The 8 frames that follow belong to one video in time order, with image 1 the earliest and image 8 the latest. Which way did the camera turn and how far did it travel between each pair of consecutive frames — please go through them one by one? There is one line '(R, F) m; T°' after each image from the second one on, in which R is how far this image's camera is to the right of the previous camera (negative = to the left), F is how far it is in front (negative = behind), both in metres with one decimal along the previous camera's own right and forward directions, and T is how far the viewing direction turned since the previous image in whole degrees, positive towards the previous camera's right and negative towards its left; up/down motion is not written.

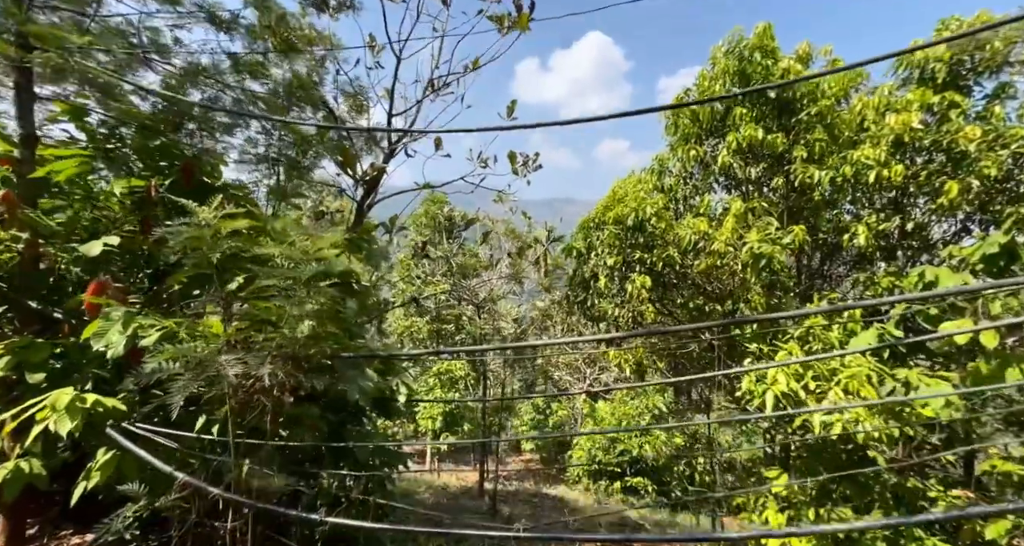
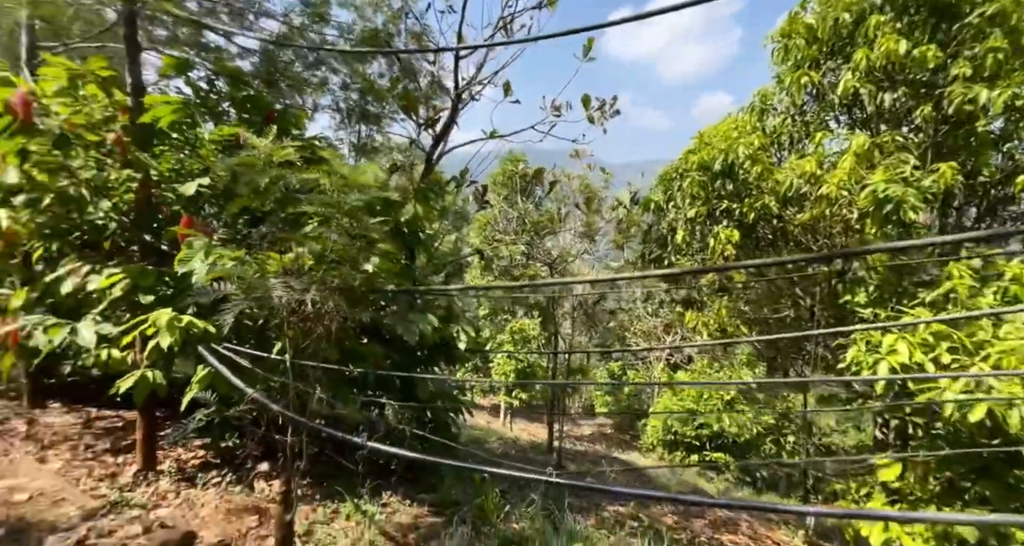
(+0.1, +0.2) m; -8°
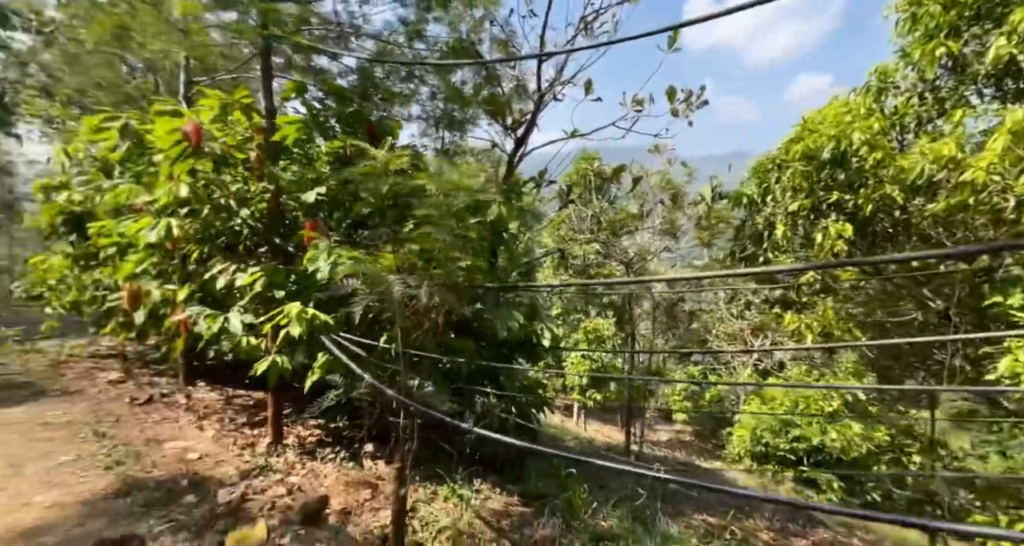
(-0.1, -0.1) m; -9°
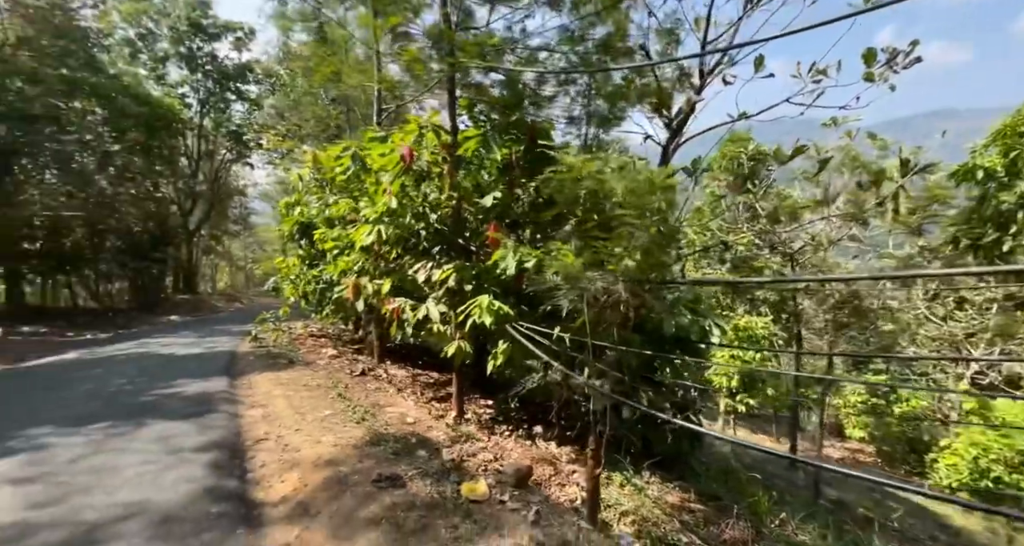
(-0.1, -0.1) m; -16°
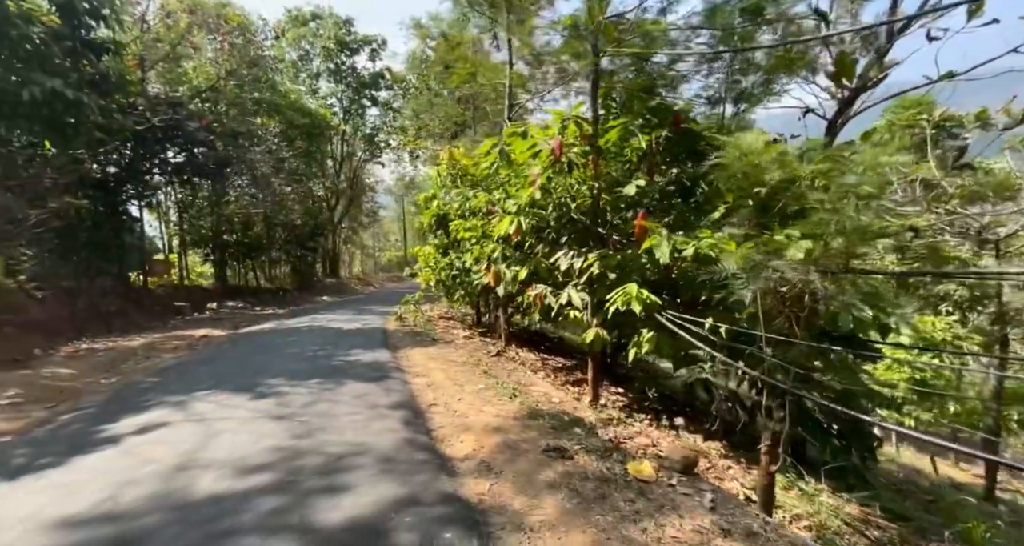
(-0.1, -0.1) m; -14°
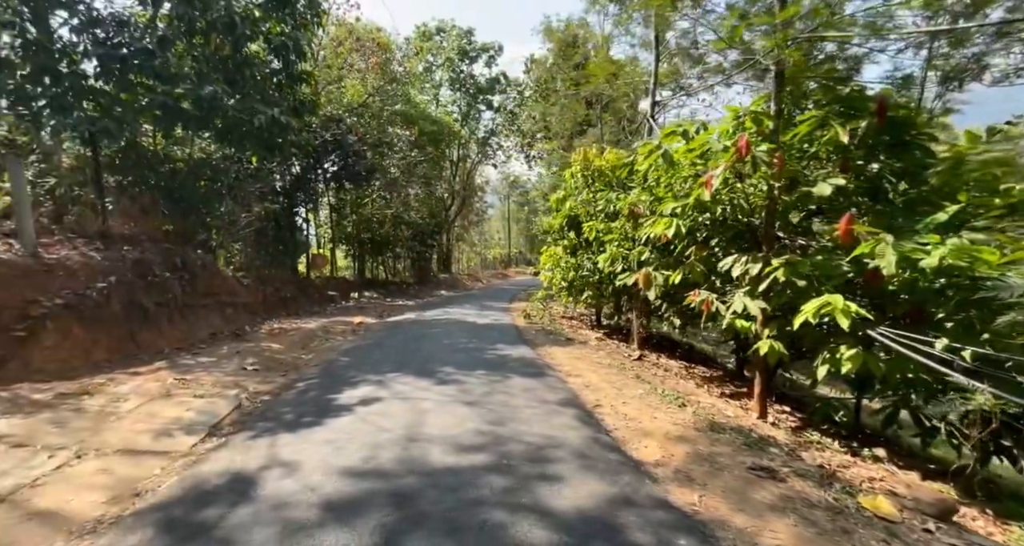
(-0.3, -0.1) m; -15°
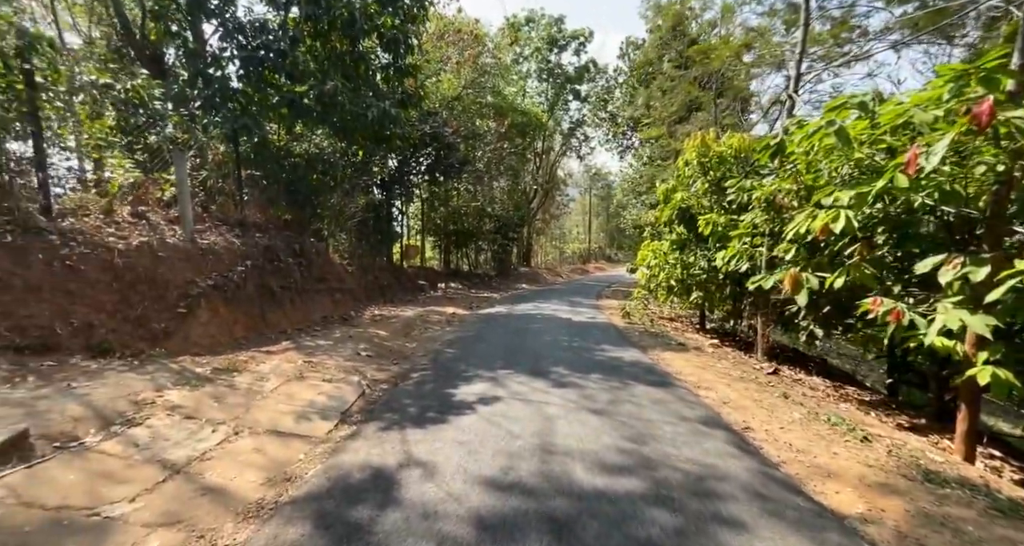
(-0.3, +0.3) m; -10°
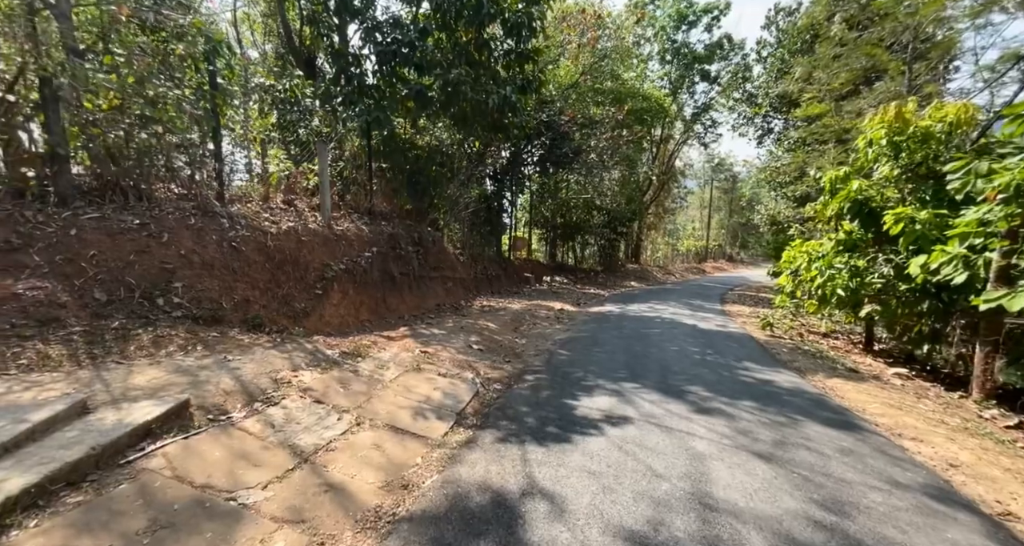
(-0.3, +0.6) m; -12°
